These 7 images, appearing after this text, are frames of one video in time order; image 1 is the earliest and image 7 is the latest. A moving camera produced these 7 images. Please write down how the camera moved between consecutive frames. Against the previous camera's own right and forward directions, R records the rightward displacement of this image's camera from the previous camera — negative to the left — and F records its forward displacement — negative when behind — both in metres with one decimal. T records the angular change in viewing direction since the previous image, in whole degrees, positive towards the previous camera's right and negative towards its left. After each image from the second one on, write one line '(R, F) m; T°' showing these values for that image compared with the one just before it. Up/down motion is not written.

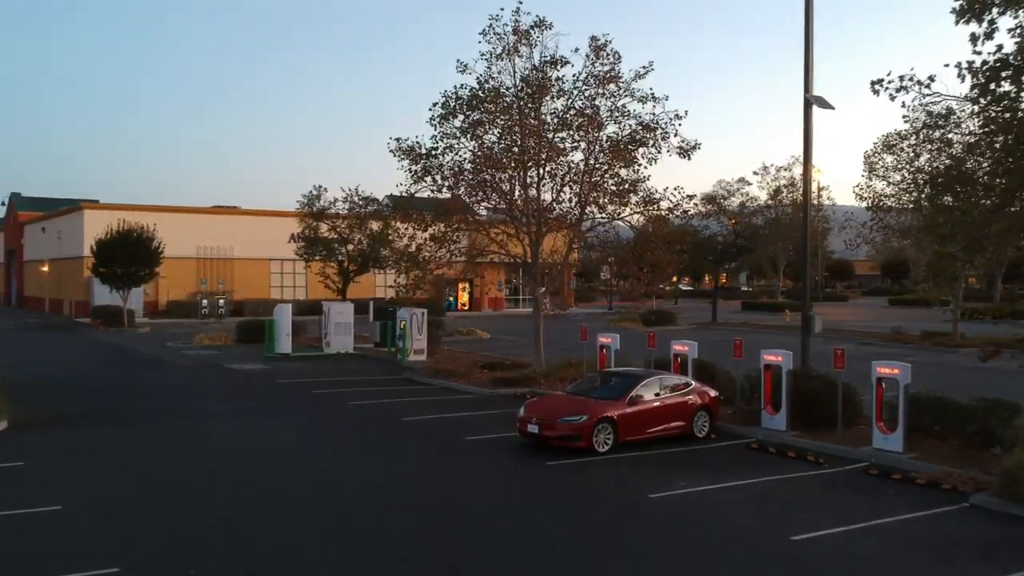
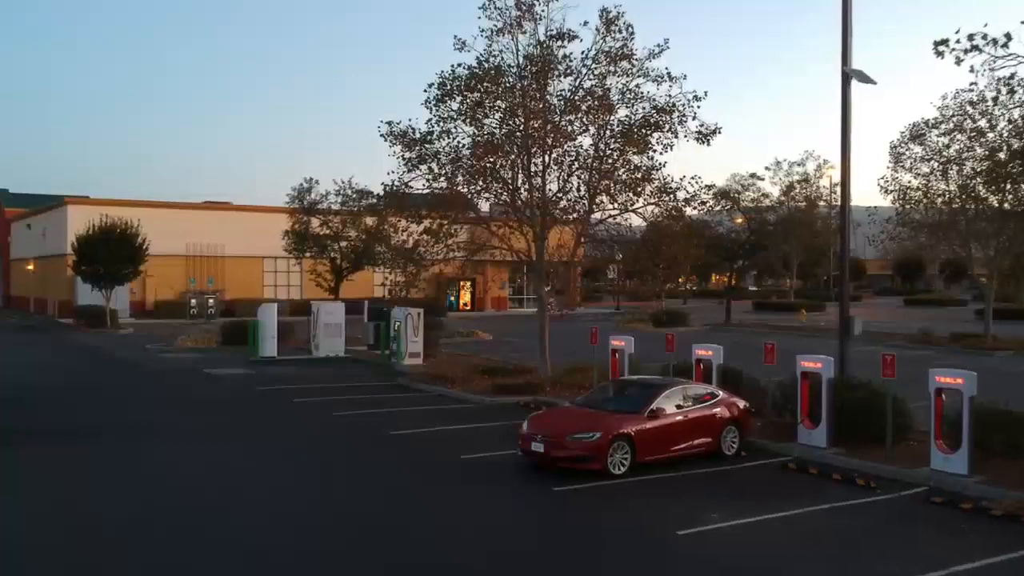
(0.0, +1.9) m; 0°
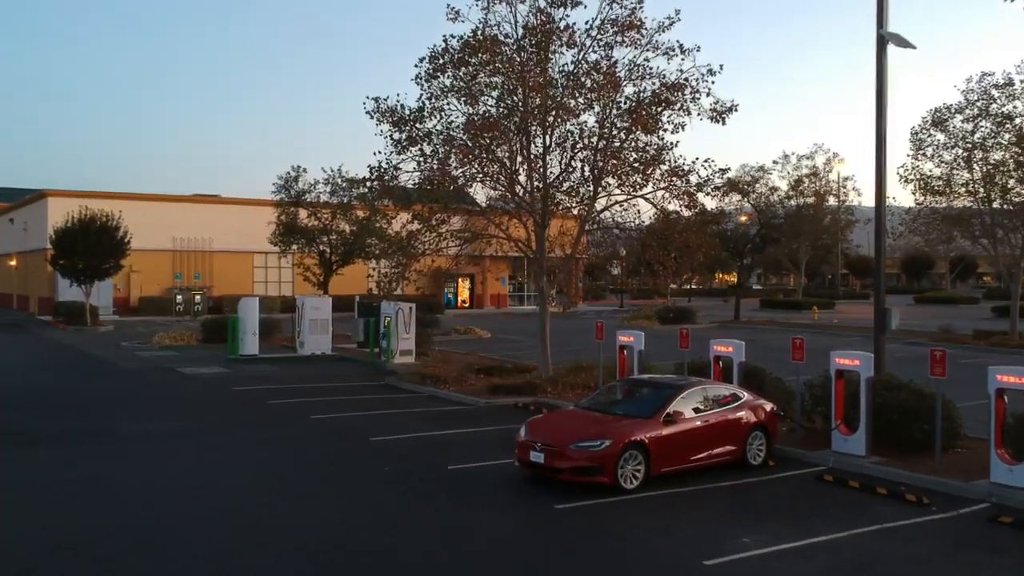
(+0.1, +1.7) m; 0°
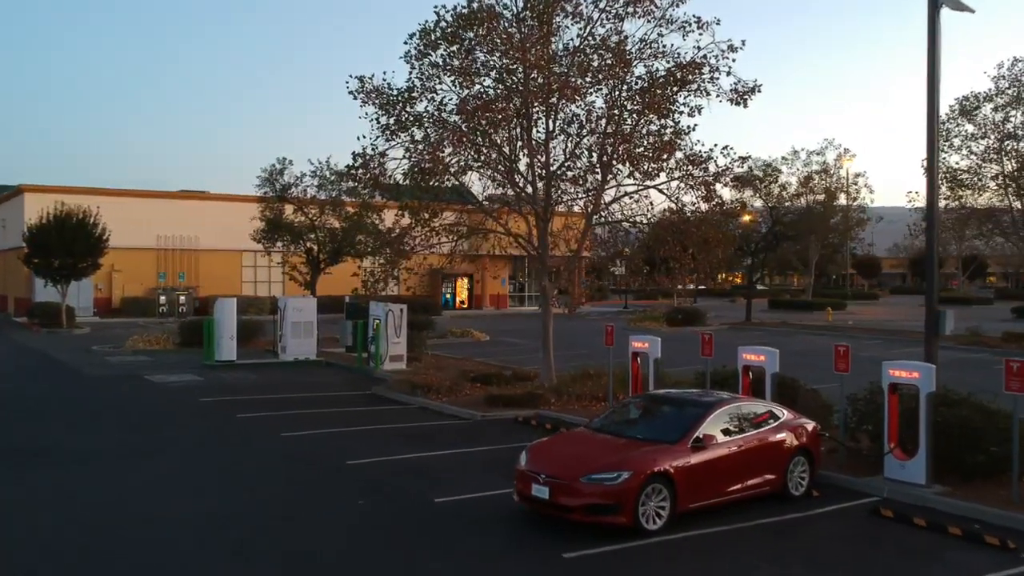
(0.0, +1.8) m; 0°
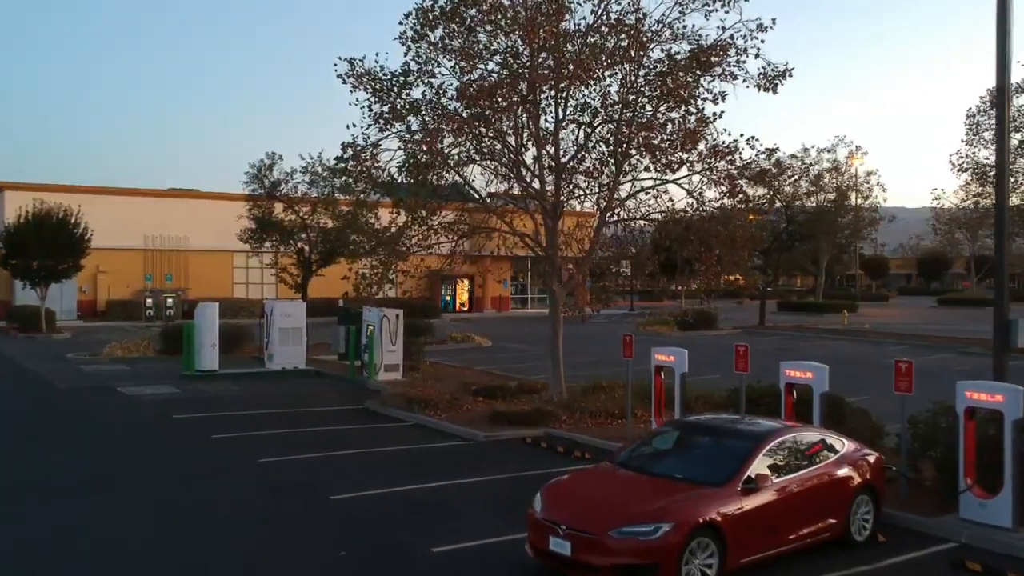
(-0.1, +1.6) m; 0°
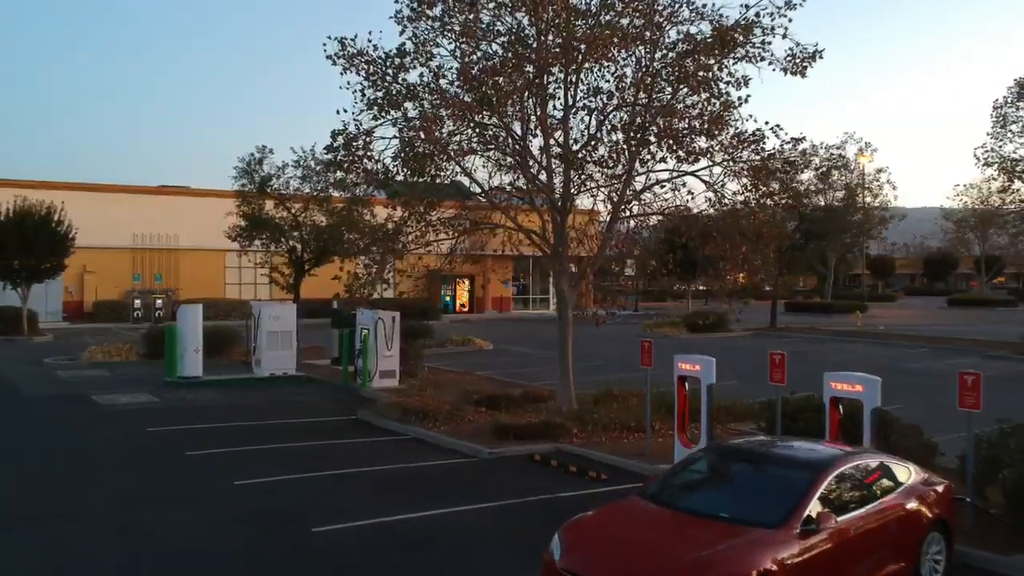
(-0.1, +1.3) m; 0°
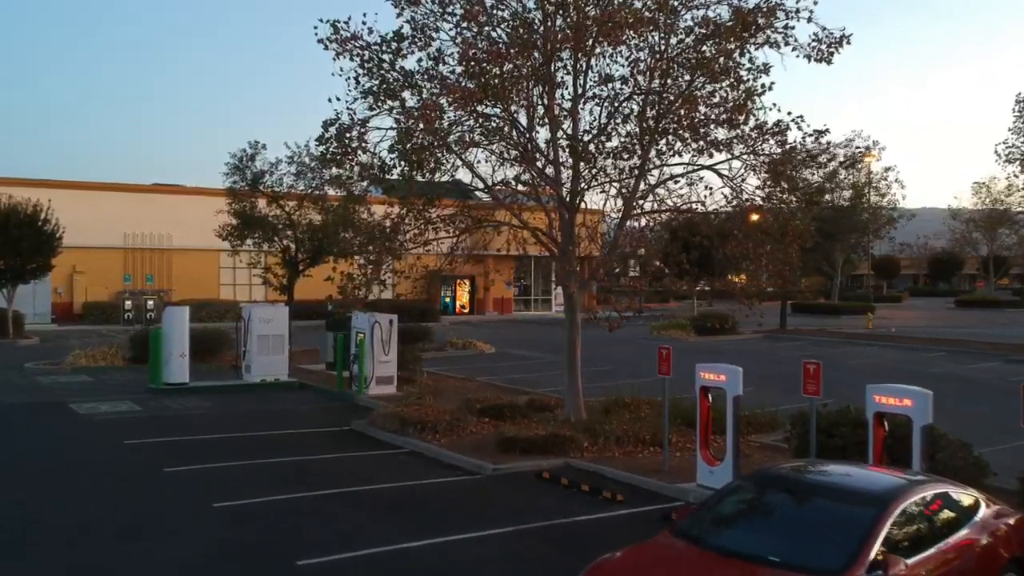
(-0.1, +1.0) m; 0°
